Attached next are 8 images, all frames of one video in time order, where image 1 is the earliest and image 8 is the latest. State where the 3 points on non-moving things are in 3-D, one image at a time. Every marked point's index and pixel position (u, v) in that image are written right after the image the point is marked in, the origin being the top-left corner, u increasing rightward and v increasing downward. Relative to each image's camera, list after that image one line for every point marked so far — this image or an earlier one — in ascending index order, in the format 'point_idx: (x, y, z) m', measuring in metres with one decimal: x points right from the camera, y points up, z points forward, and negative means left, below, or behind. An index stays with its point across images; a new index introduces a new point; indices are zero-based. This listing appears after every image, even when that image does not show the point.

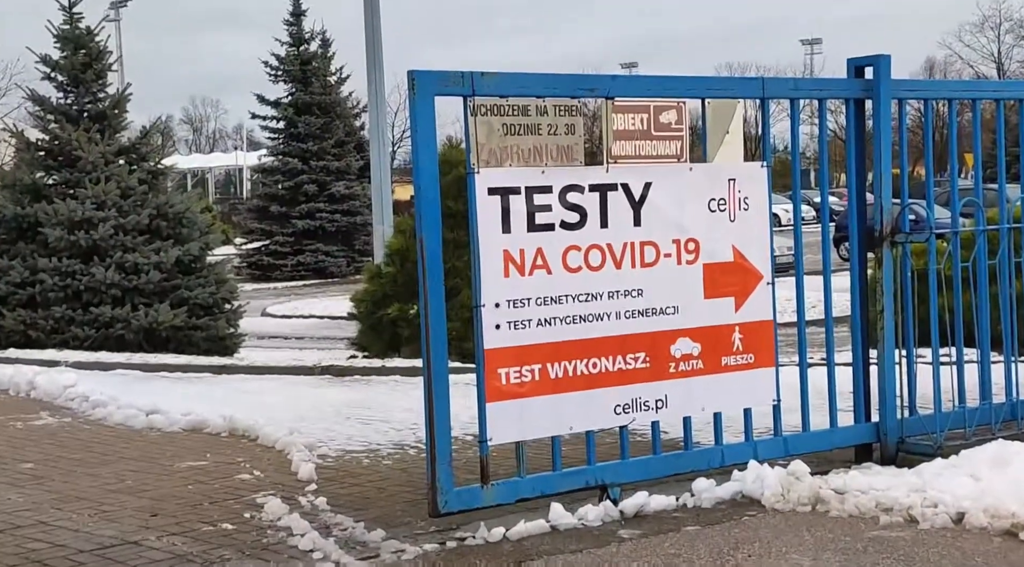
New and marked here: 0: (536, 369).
0: (+0.1, -0.5, +7.7) m
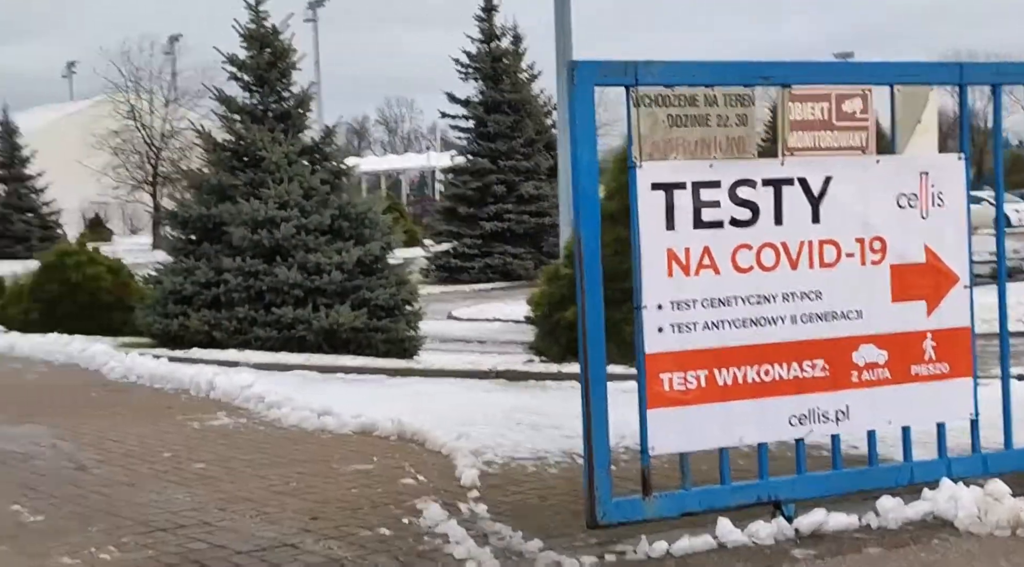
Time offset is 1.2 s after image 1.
0: (+1.1, -0.5, +7.2) m
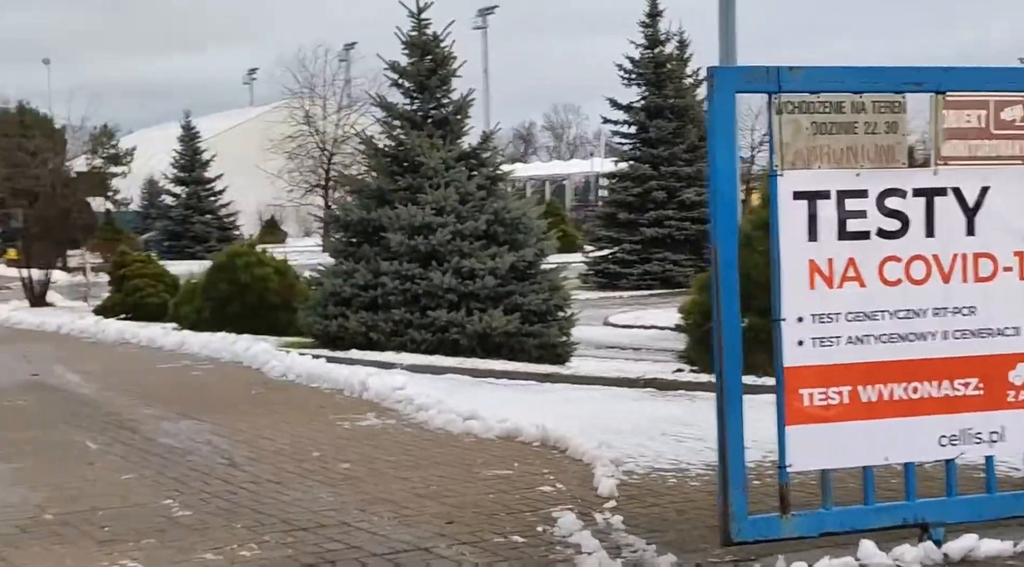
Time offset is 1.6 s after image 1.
0: (+1.9, -0.6, +7.0) m
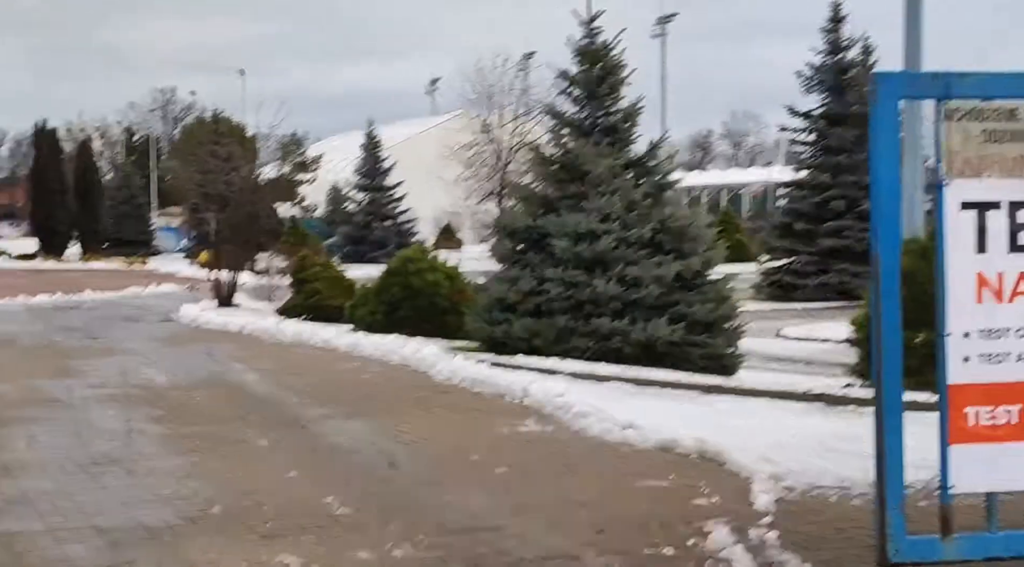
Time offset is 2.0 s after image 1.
0: (+2.7, -0.7, +6.7) m
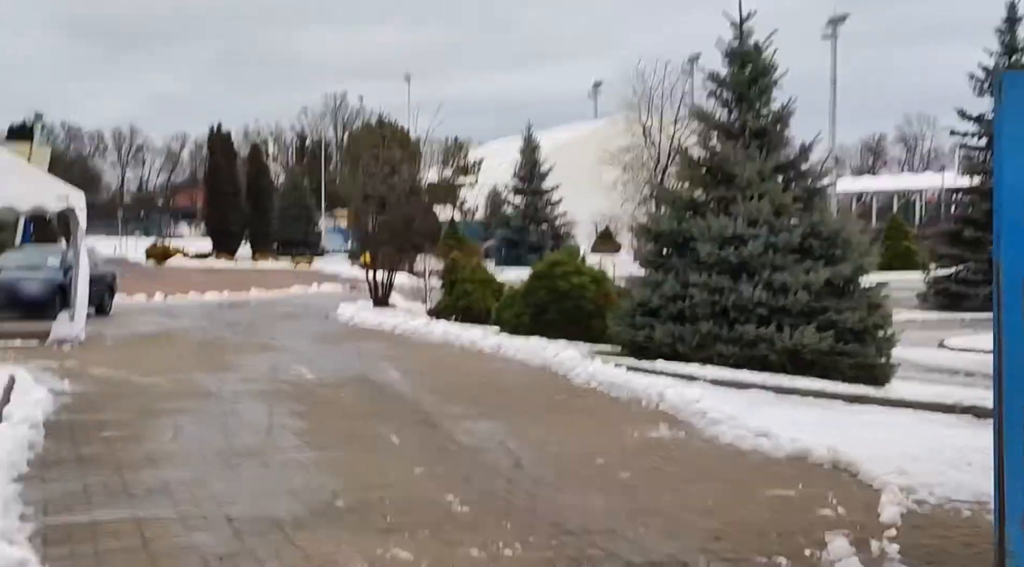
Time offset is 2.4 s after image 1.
0: (+3.3, -0.8, +6.2) m
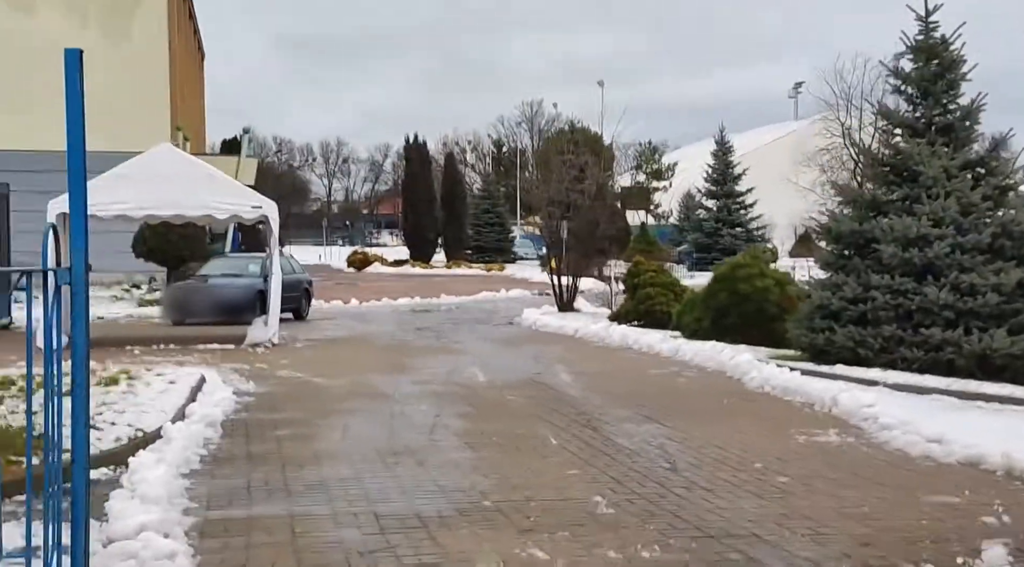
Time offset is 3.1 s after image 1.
0: (+3.8, -0.7, +5.7) m
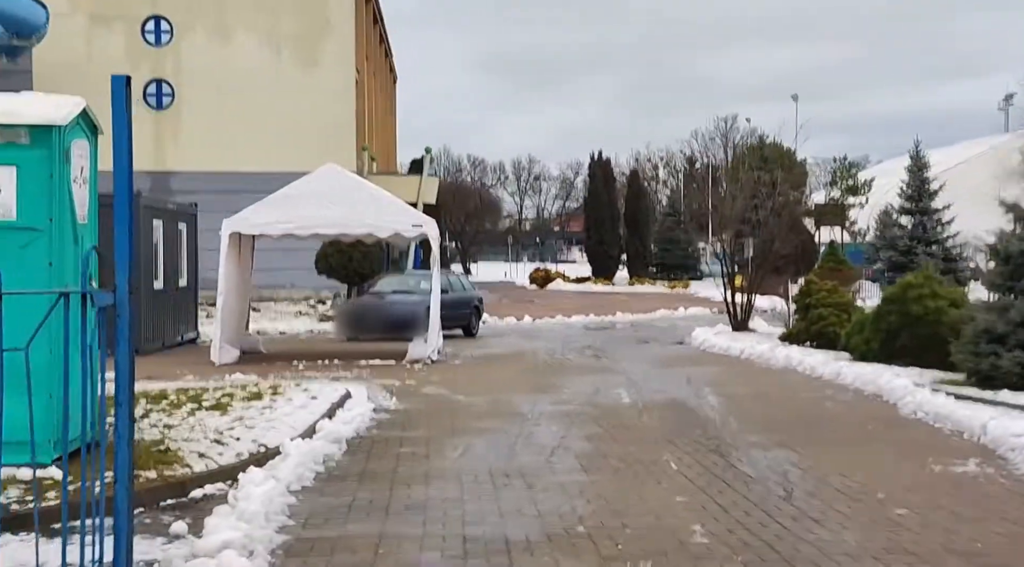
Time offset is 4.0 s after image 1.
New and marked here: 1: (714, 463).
0: (+3.9, -0.9, +5.0) m
1: (+1.8, -1.6, +10.8) m
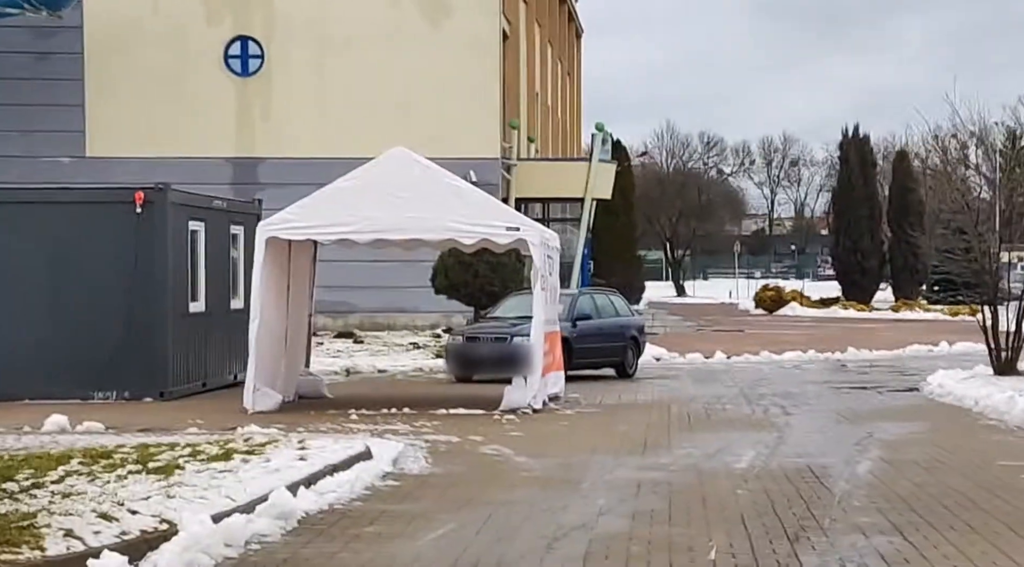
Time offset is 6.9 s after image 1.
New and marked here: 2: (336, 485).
0: (+2.2, -0.8, +1.5) m
1: (+1.6, -1.8, +7.6) m
2: (-1.3, -1.6, +9.4) m
